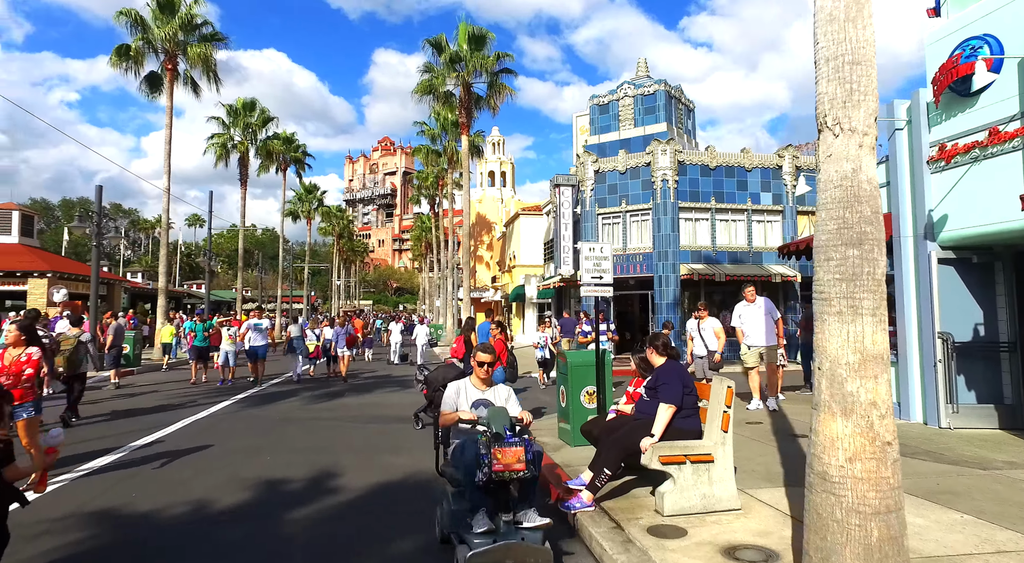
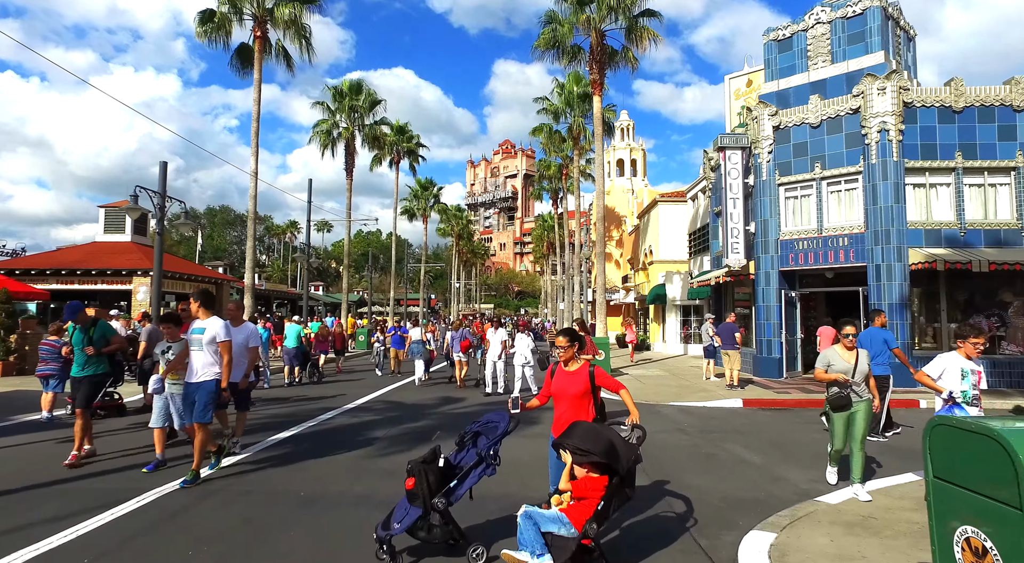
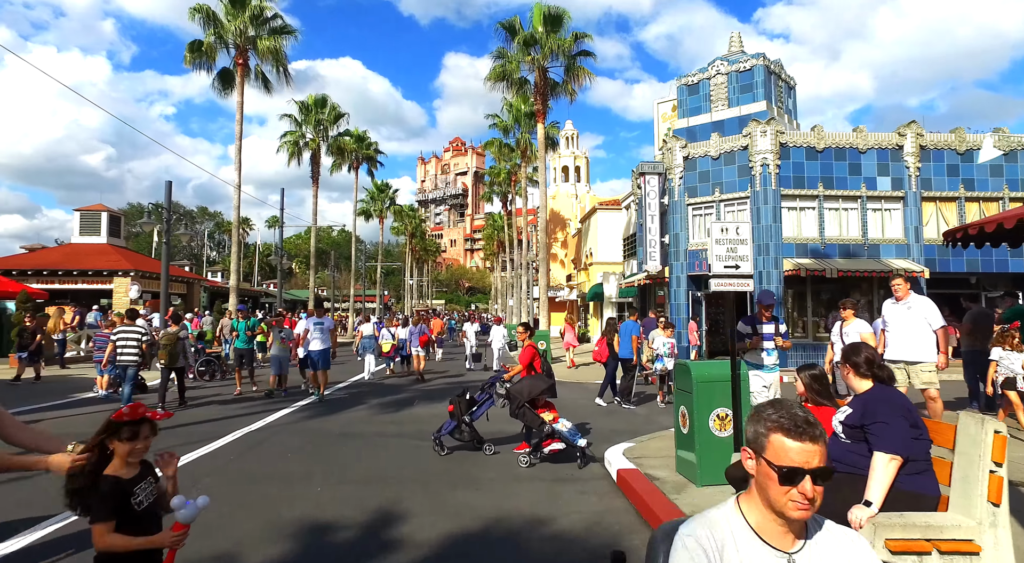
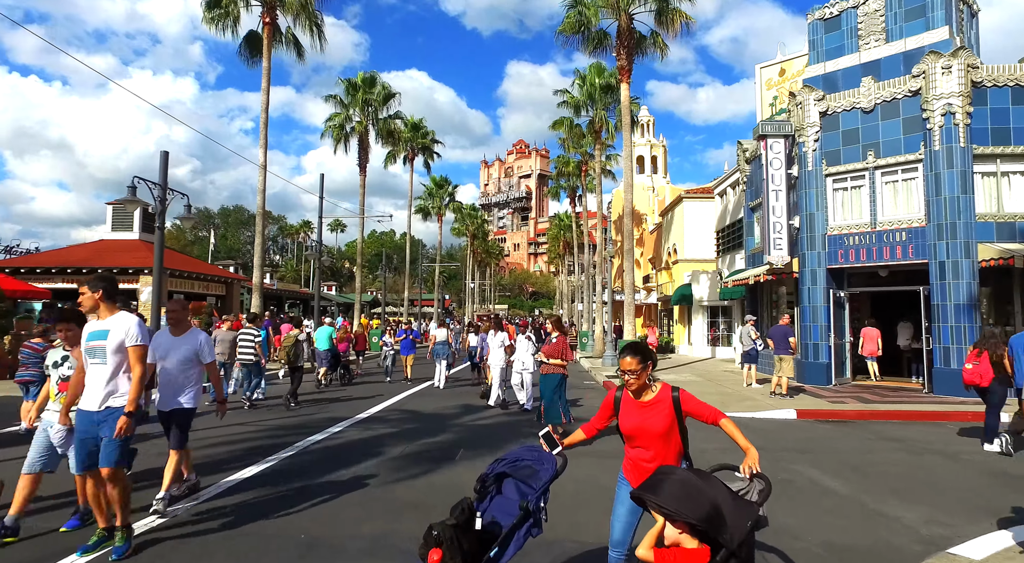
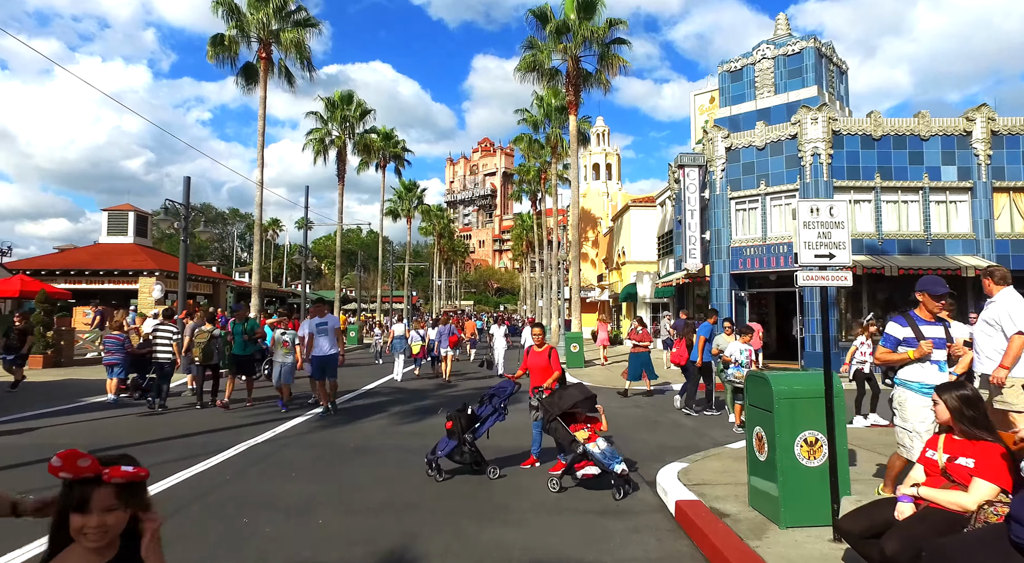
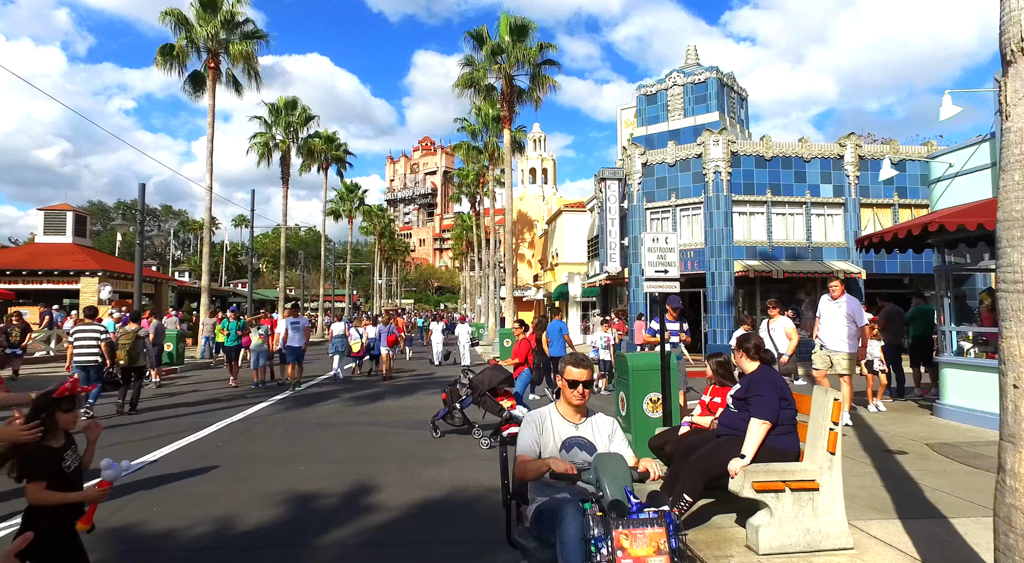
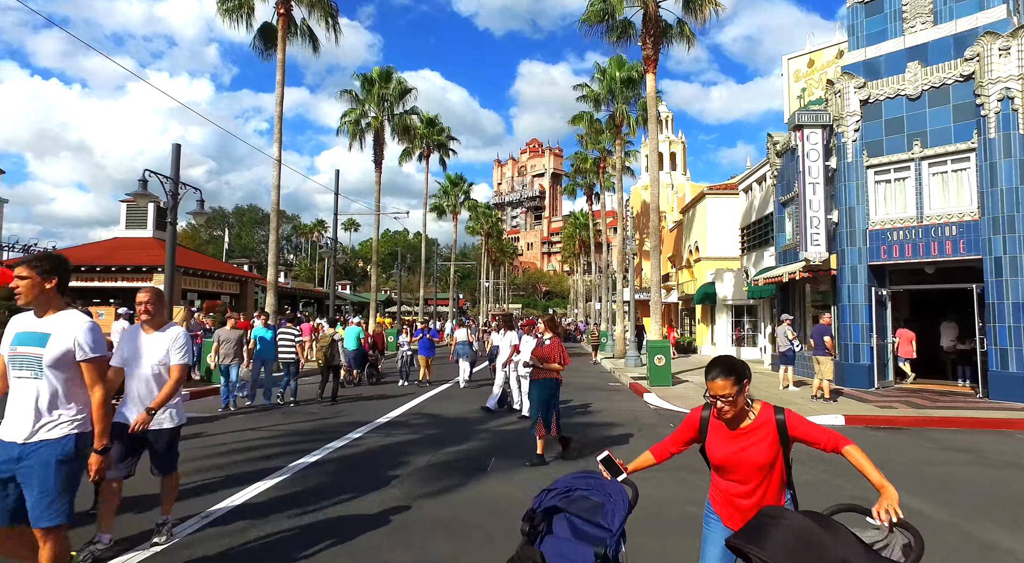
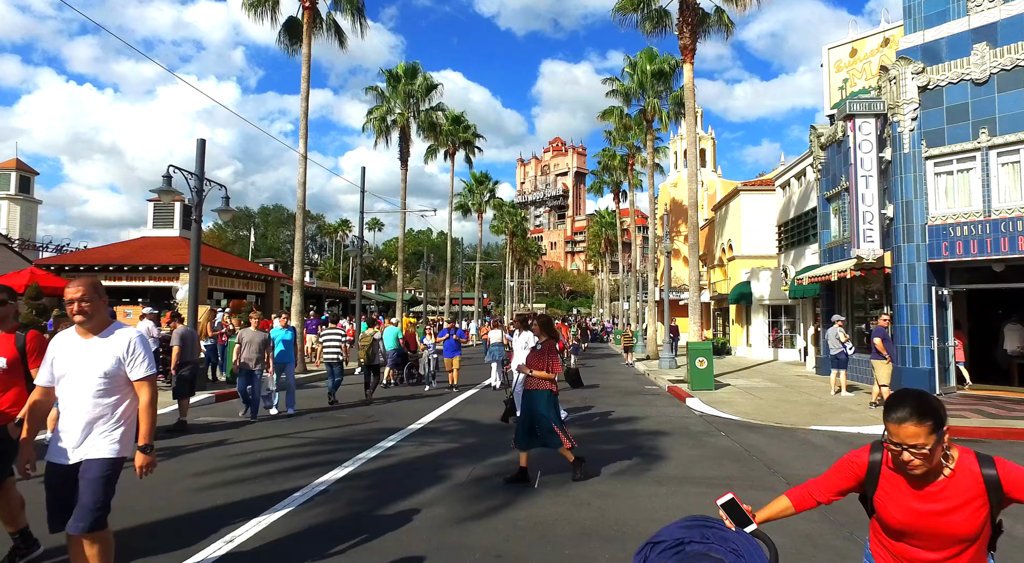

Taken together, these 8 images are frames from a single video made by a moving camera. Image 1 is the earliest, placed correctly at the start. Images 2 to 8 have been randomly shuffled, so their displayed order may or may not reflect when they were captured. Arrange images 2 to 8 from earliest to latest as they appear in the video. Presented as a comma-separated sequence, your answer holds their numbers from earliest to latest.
6, 3, 5, 2, 4, 7, 8
